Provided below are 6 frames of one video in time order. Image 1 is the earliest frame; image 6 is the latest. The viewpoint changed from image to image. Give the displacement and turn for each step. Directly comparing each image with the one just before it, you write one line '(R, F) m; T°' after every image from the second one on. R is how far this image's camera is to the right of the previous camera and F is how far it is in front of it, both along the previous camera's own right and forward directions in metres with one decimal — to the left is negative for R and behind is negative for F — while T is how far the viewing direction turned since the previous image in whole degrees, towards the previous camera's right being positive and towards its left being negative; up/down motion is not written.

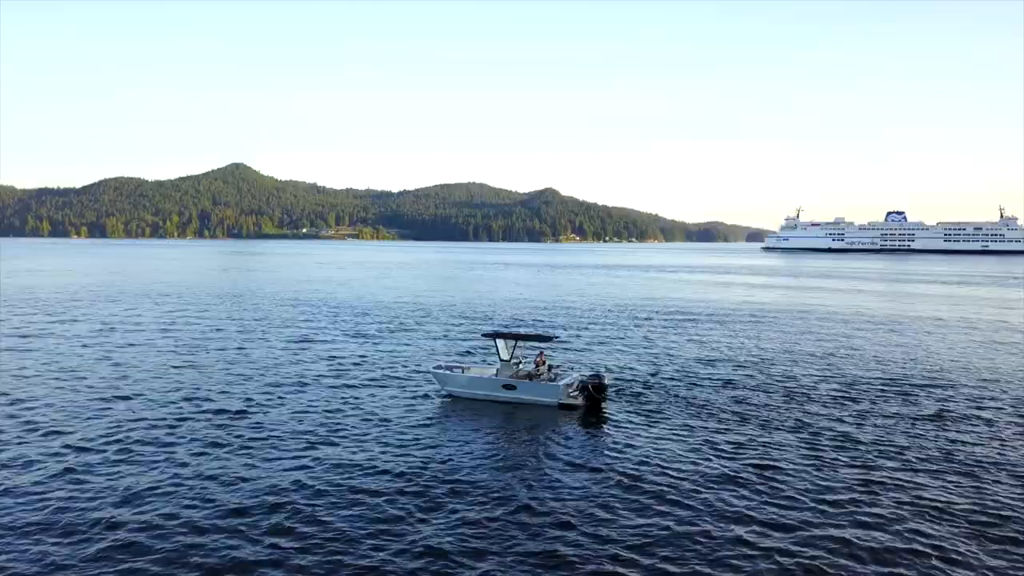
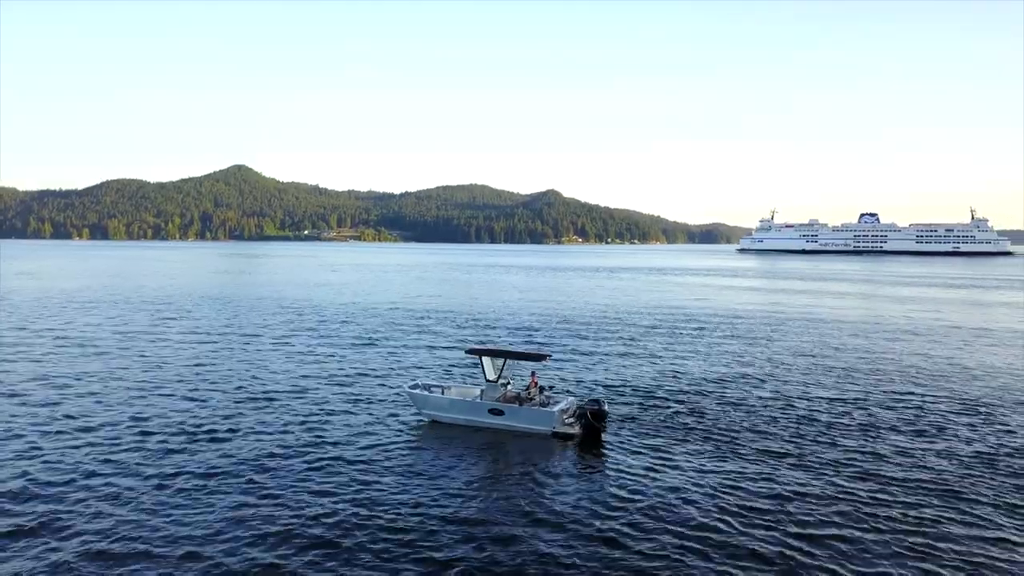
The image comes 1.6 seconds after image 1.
(-2.6, +1.5) m; 0°
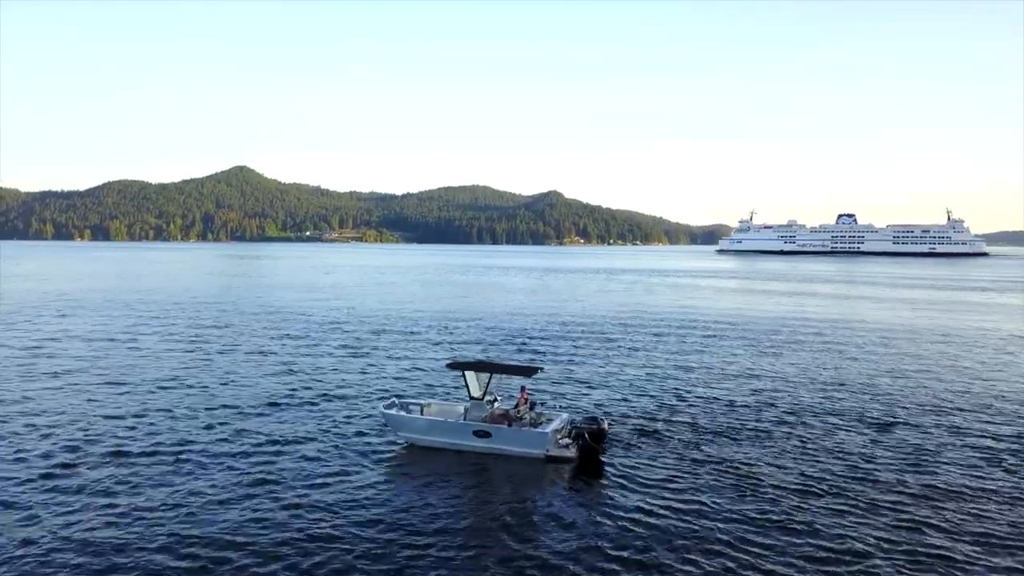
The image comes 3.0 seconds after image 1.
(-2.4, +1.7) m; 0°
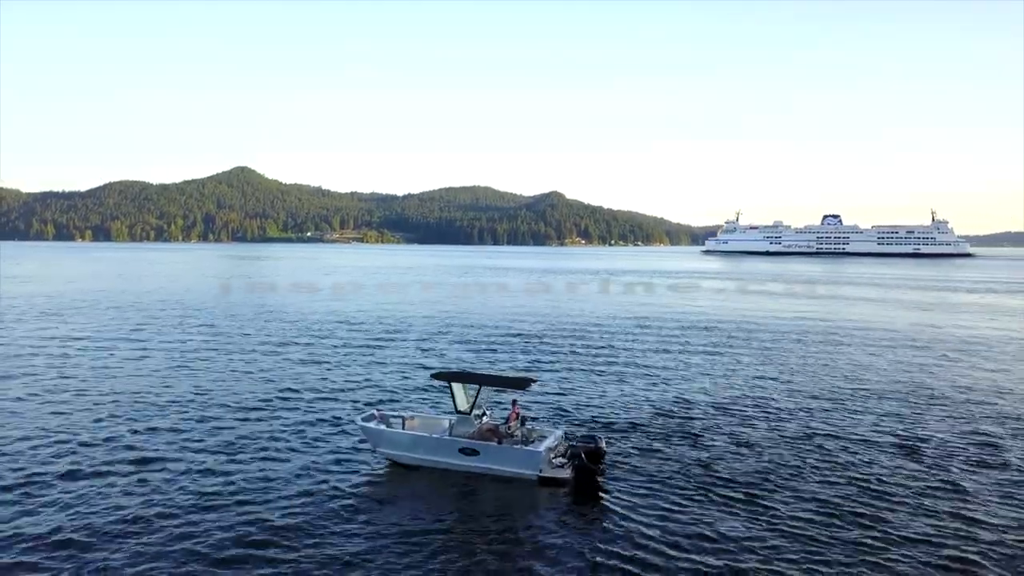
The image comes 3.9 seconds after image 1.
(+2.2, +0.3) m; 0°
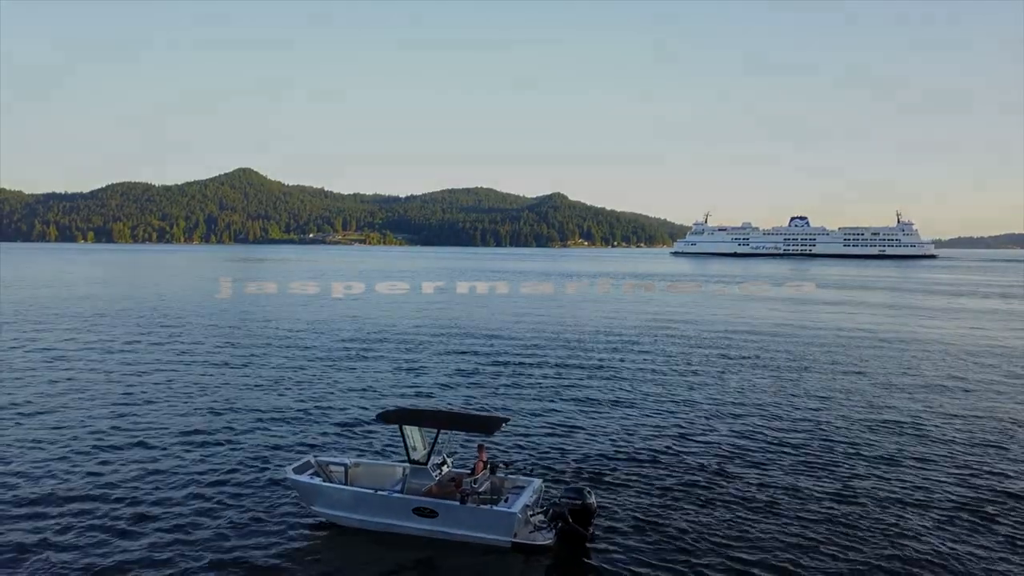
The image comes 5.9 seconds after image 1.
(+4.8, +0.6) m; 0°
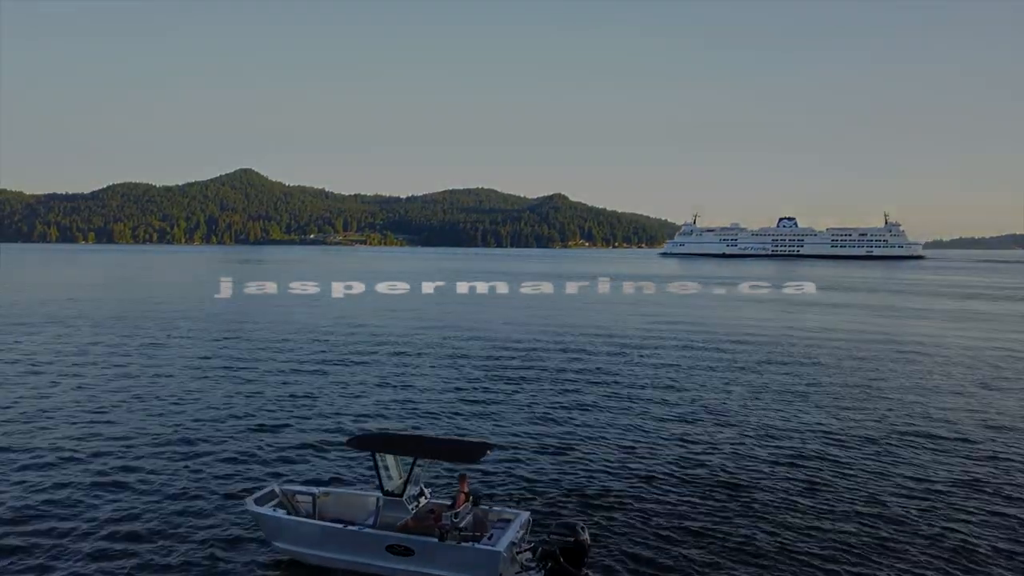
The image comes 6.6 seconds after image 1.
(+1.8, +0.3) m; 0°
